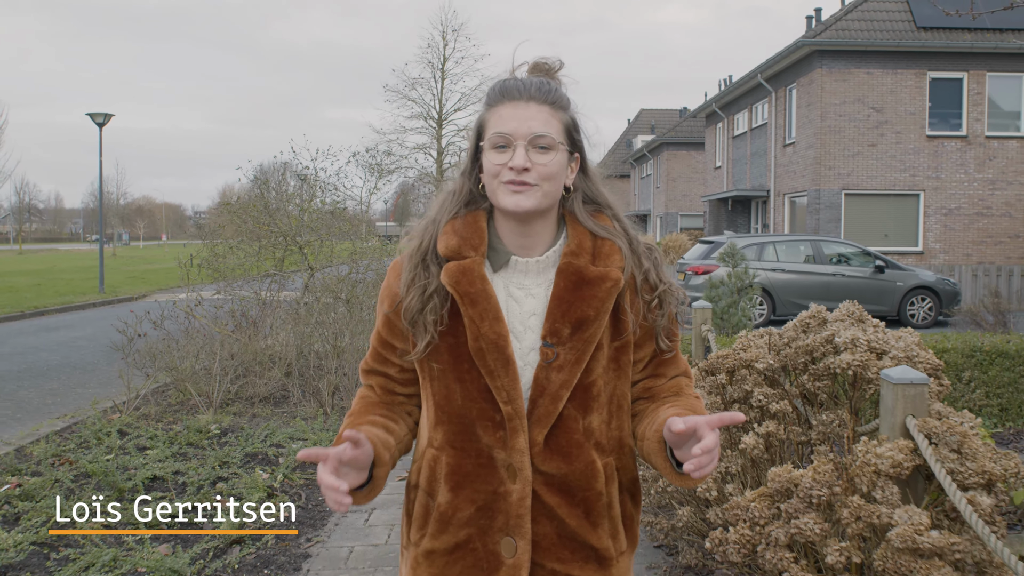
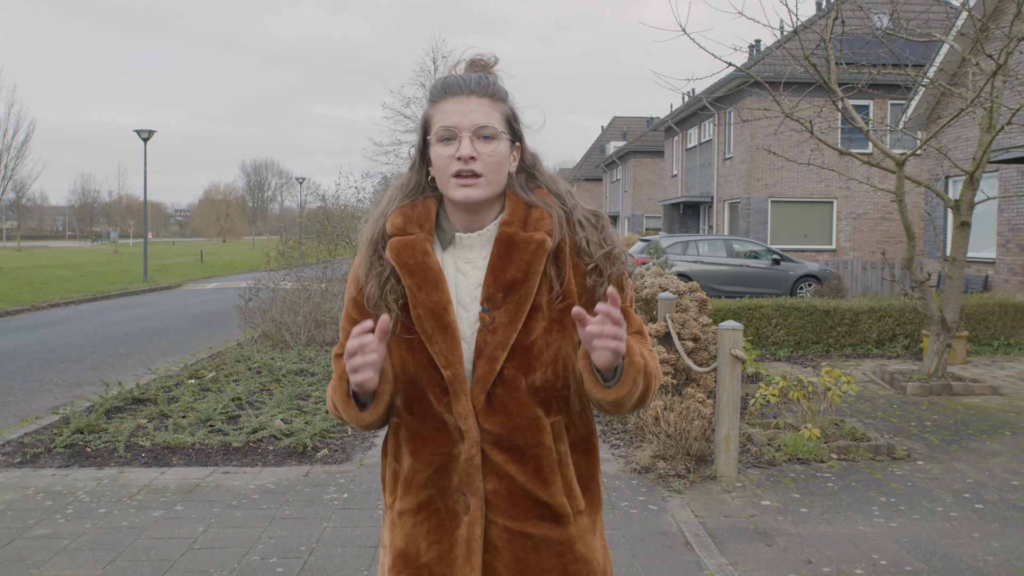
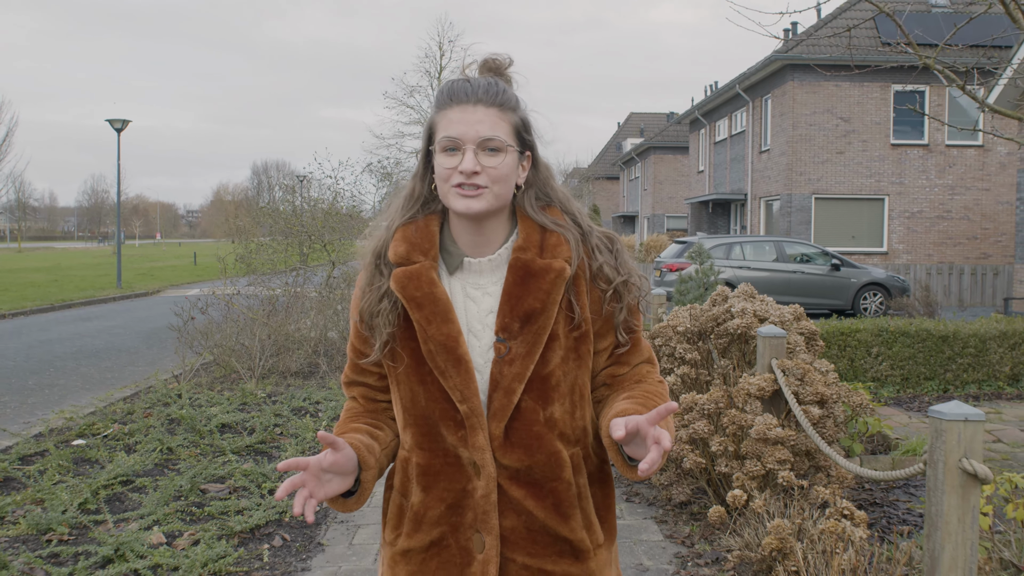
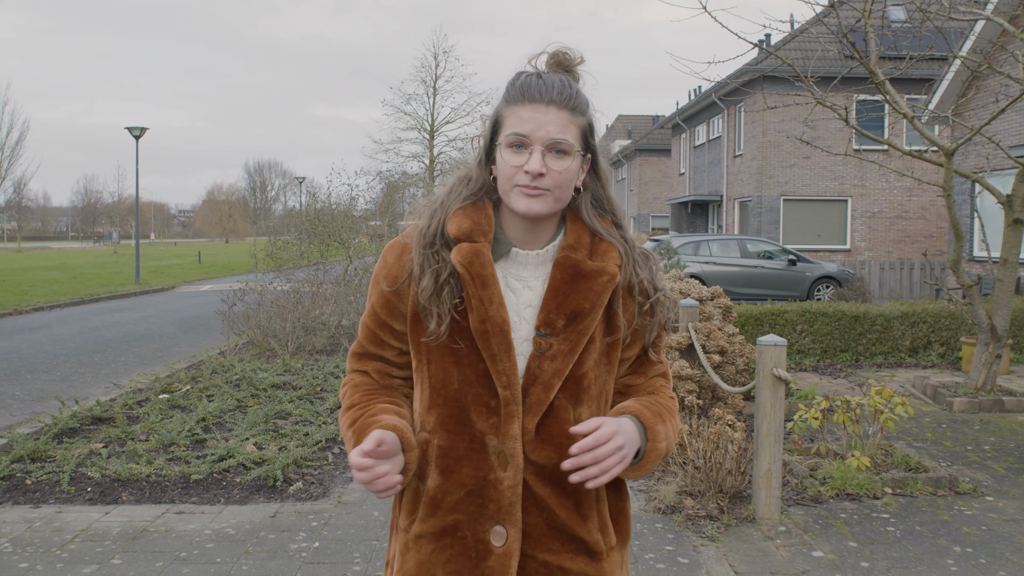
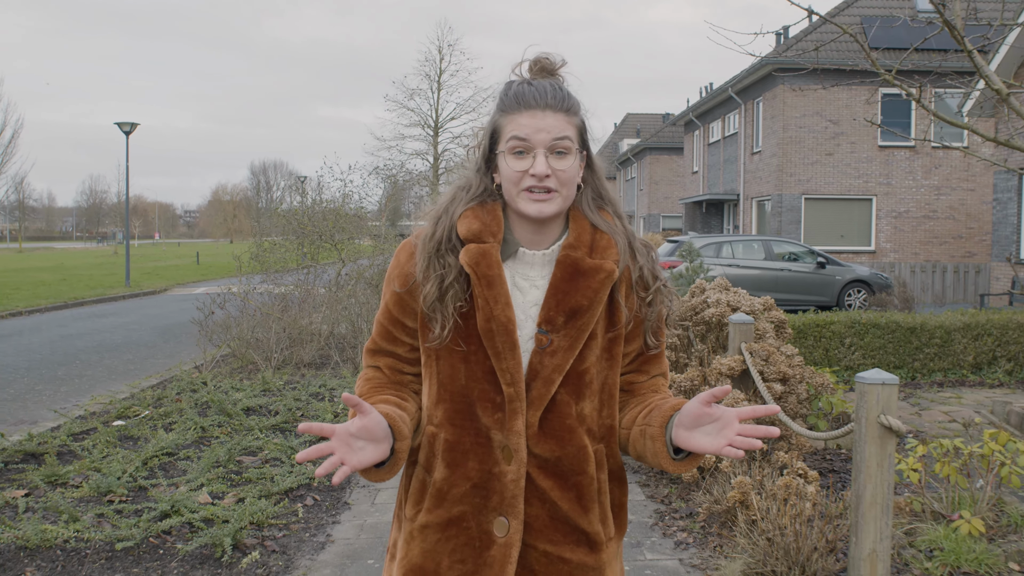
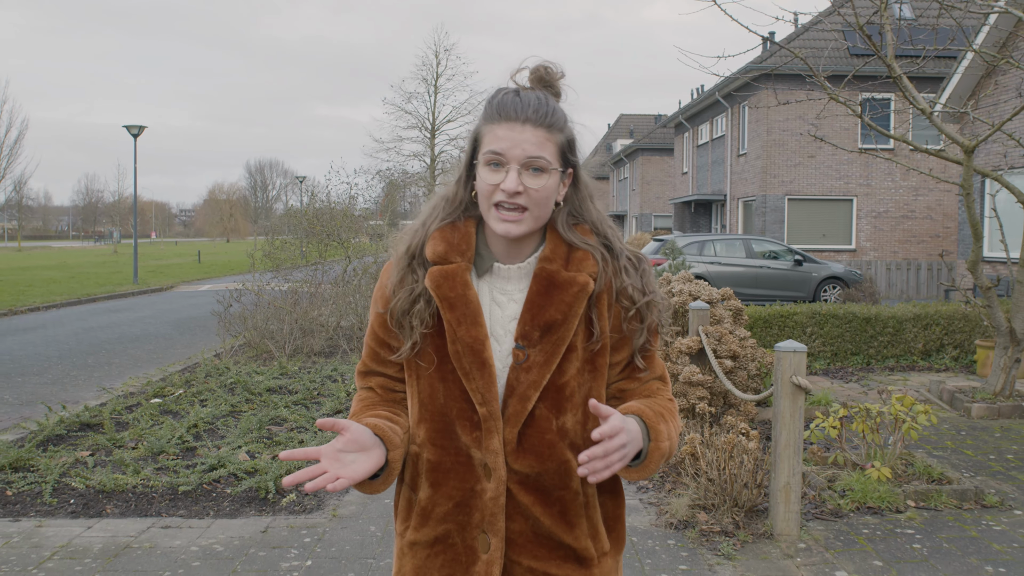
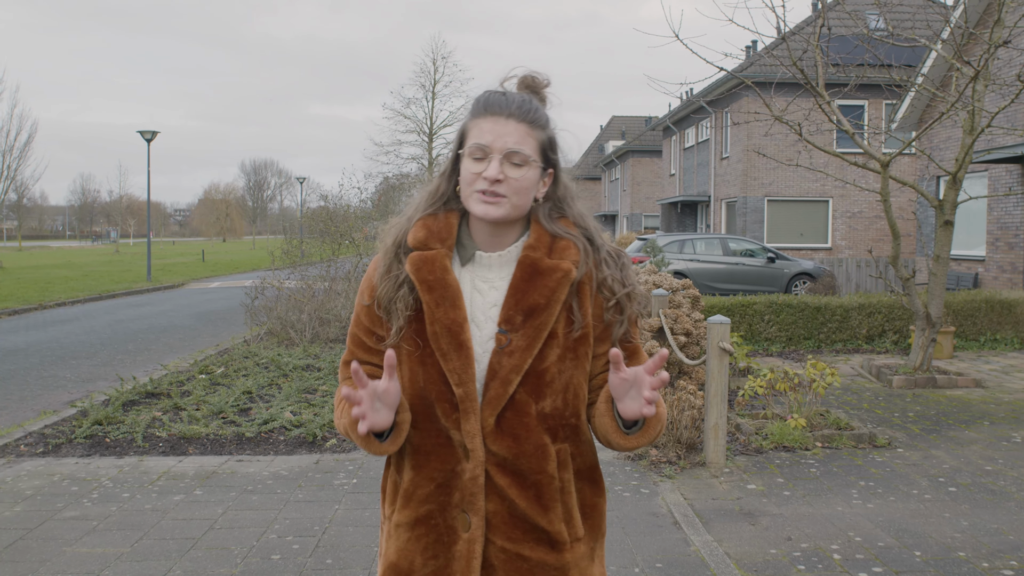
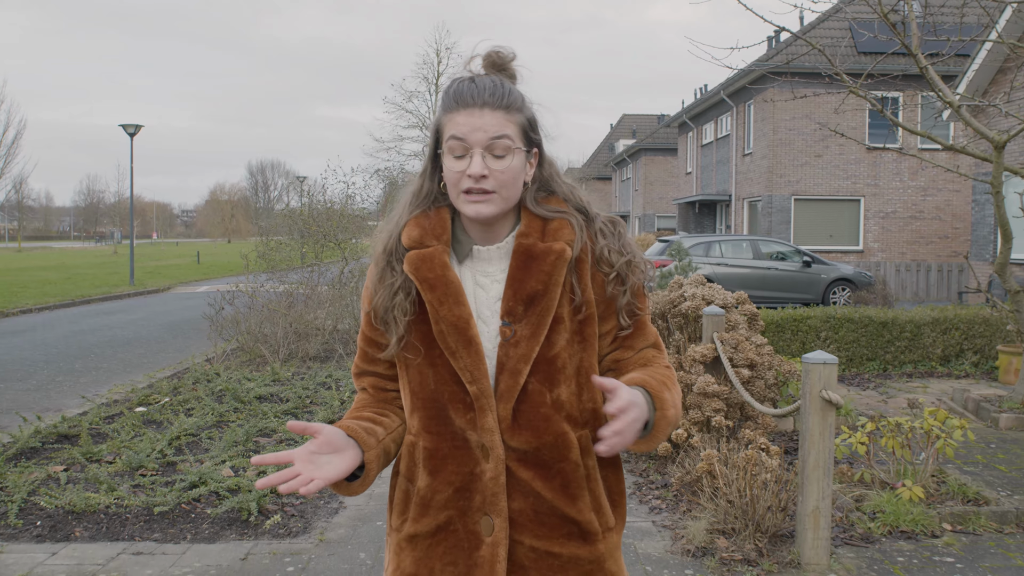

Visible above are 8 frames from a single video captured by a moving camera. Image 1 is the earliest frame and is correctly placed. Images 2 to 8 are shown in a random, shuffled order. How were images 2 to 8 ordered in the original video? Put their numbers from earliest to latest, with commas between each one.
3, 5, 8, 6, 4, 2, 7
